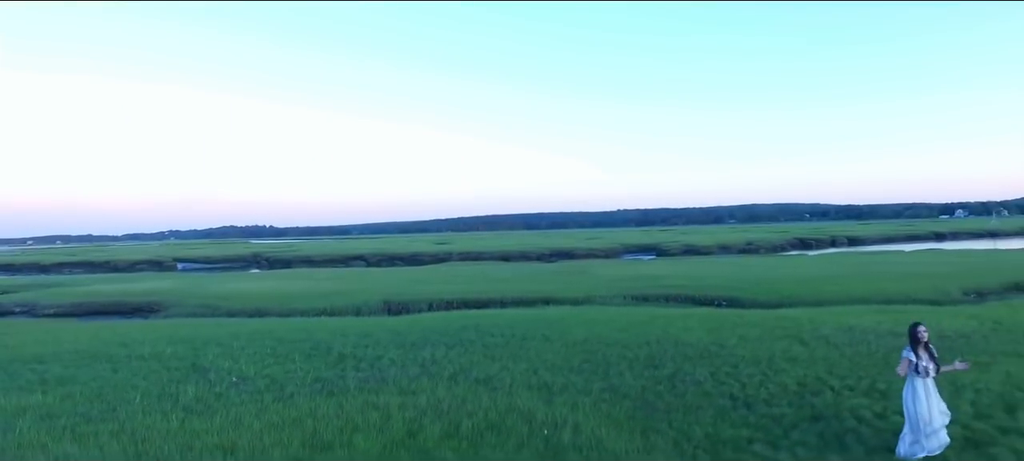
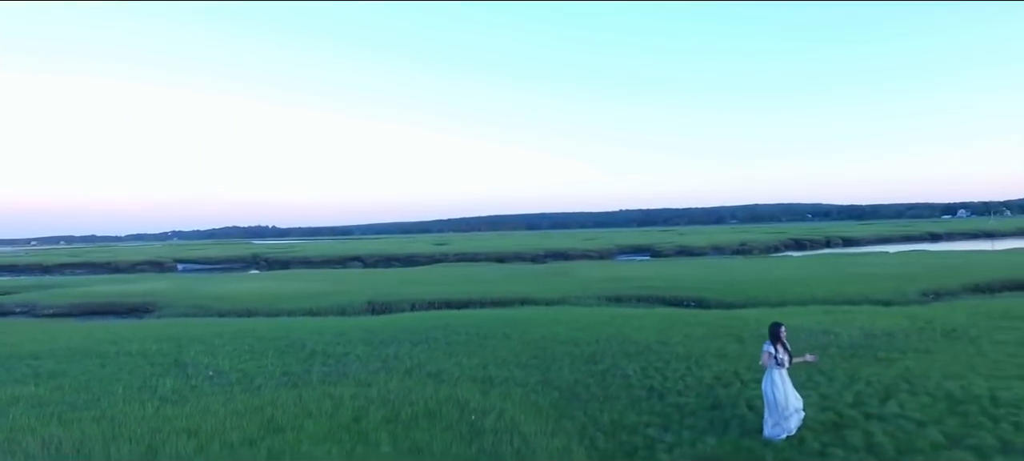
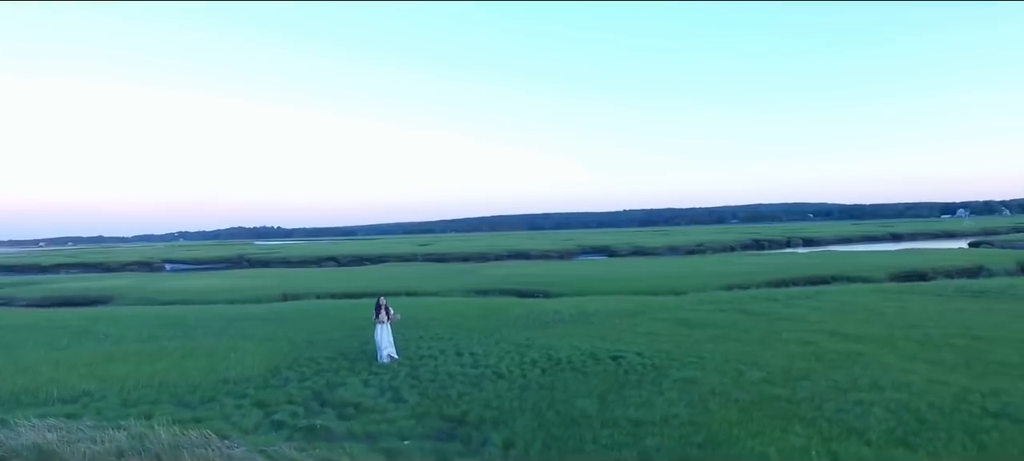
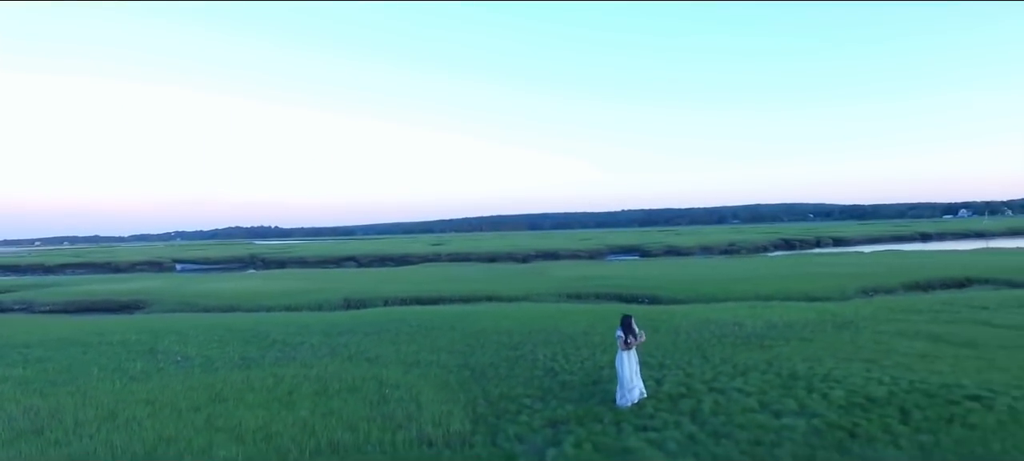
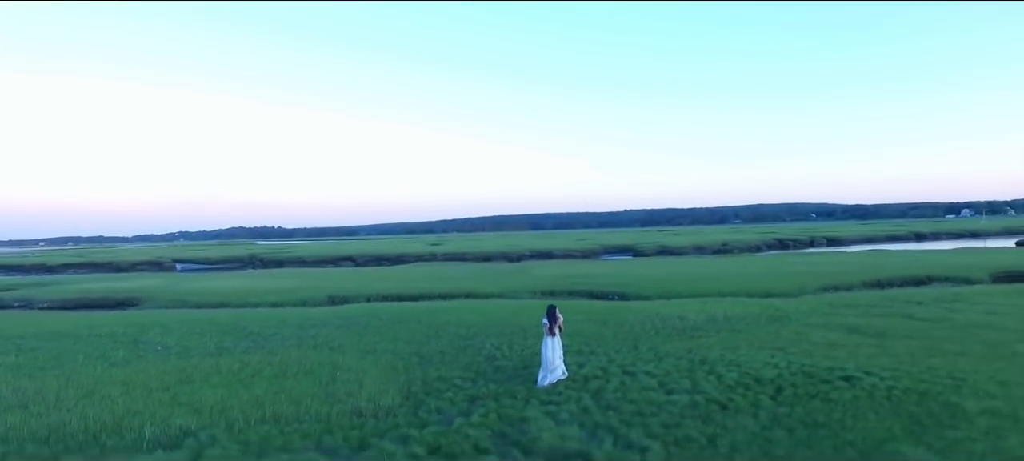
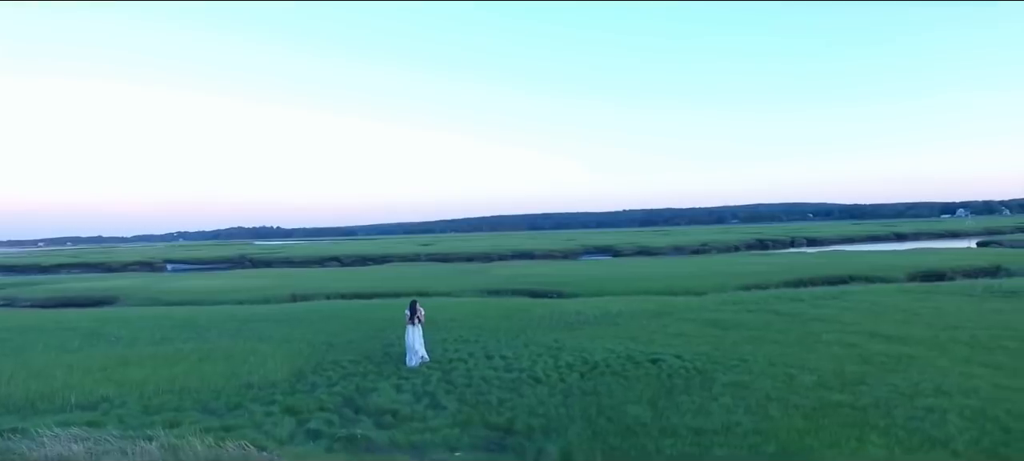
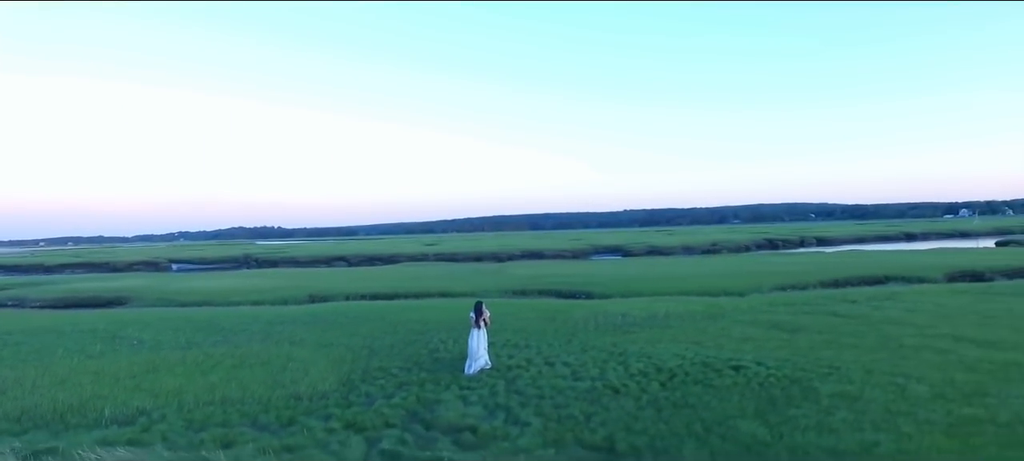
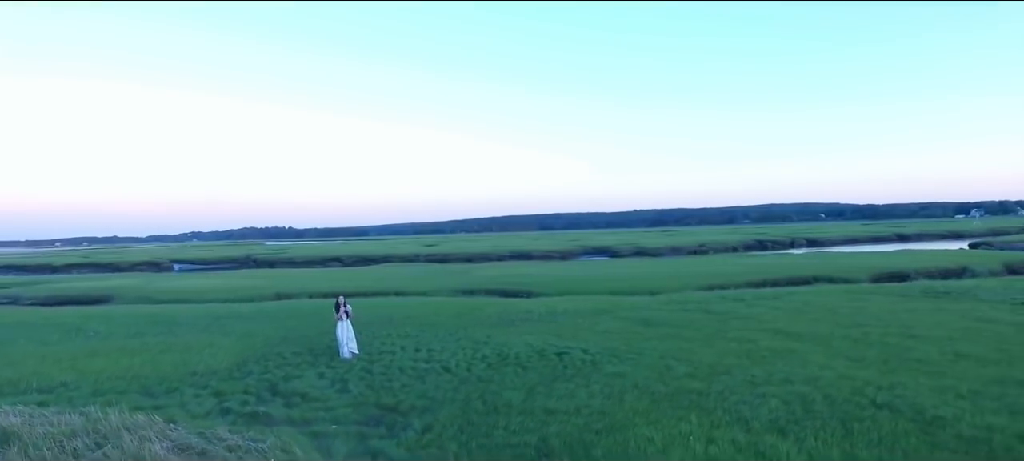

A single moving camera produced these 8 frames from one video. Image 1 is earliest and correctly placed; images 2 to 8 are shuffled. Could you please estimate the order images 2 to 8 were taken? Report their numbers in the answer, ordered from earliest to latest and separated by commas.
2, 4, 5, 7, 6, 3, 8
